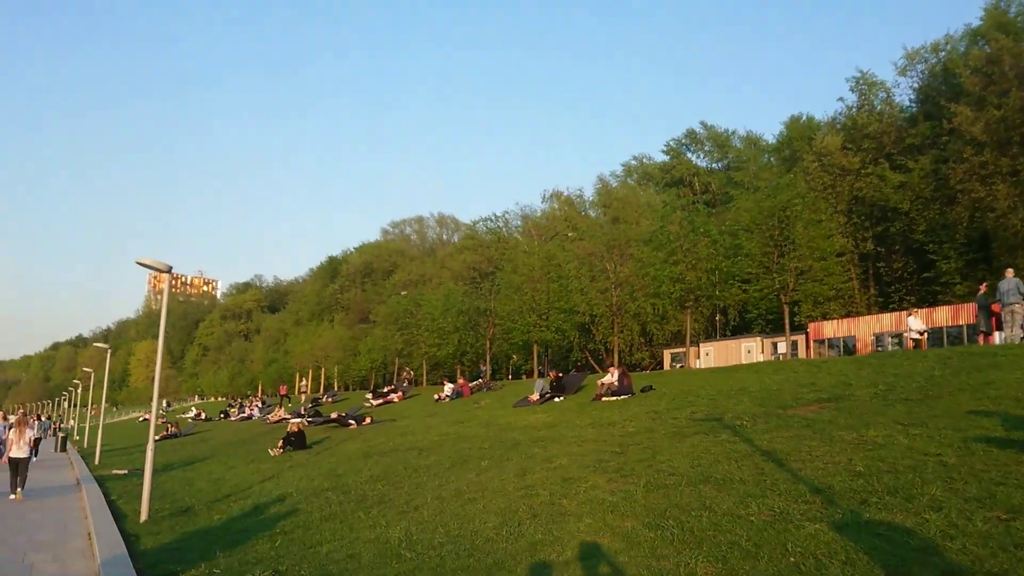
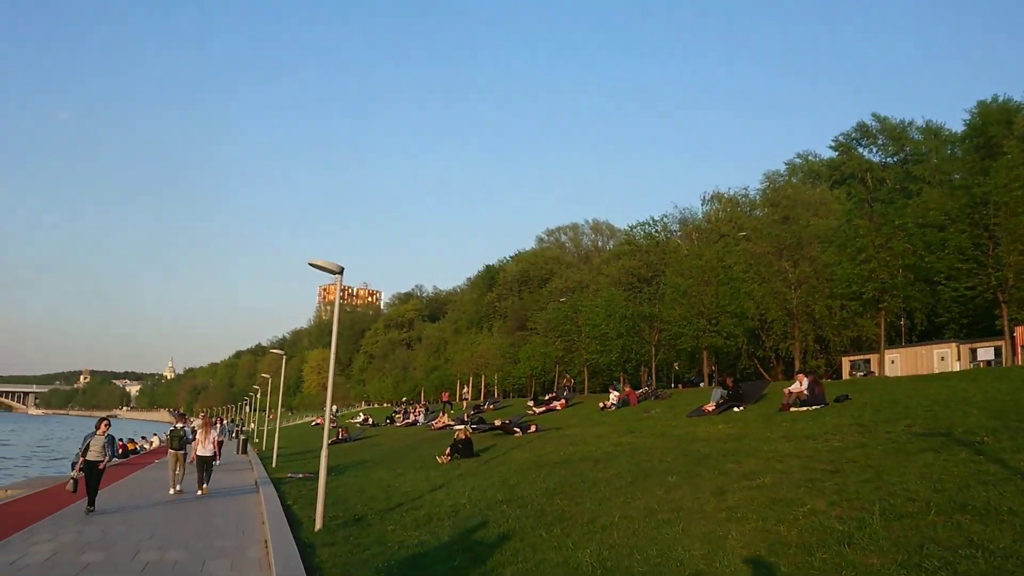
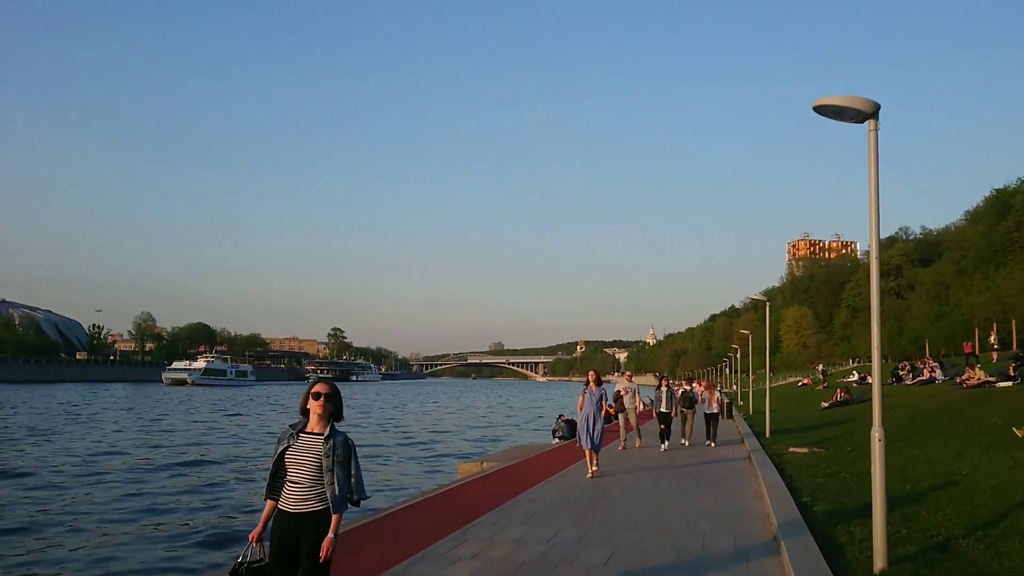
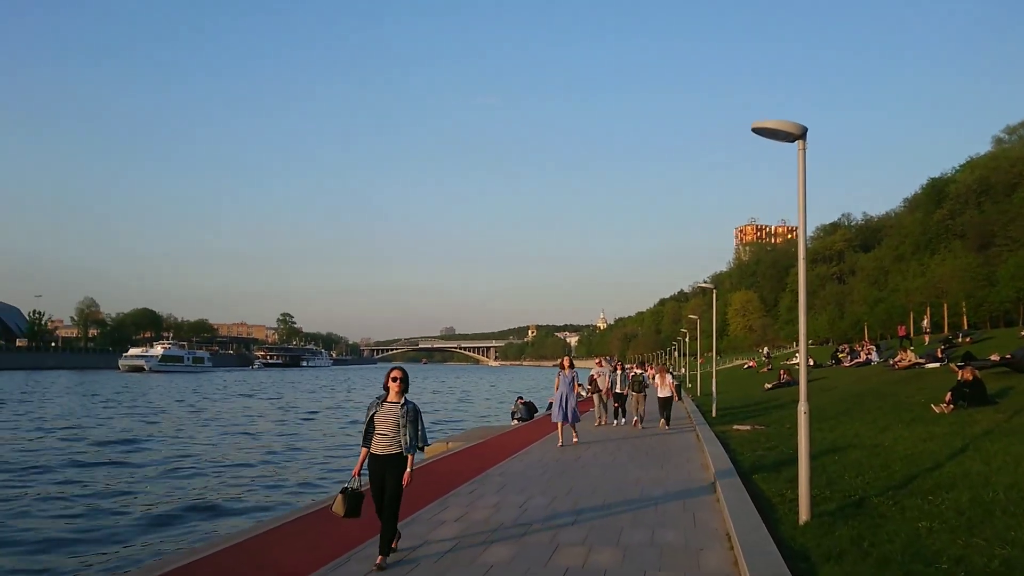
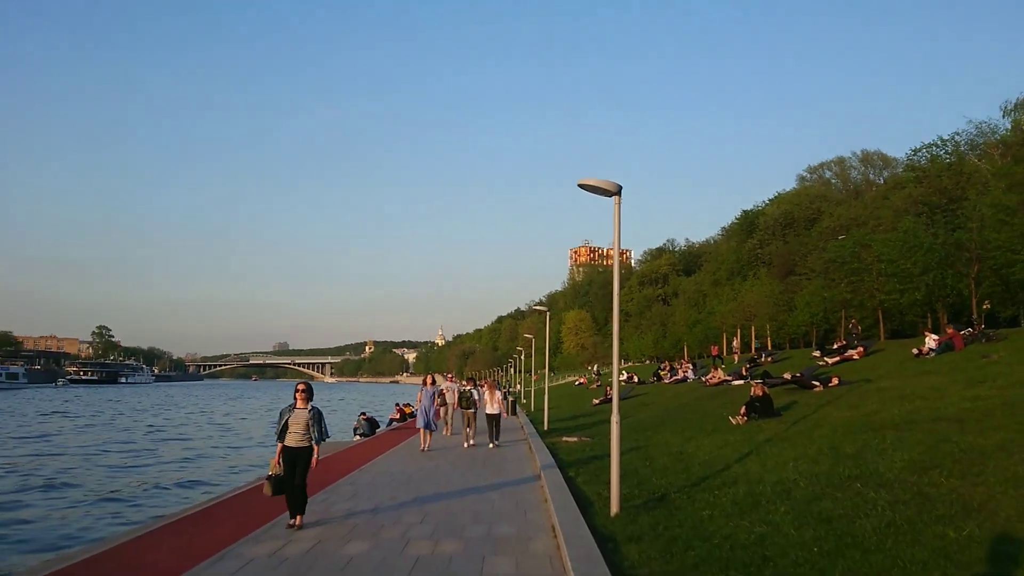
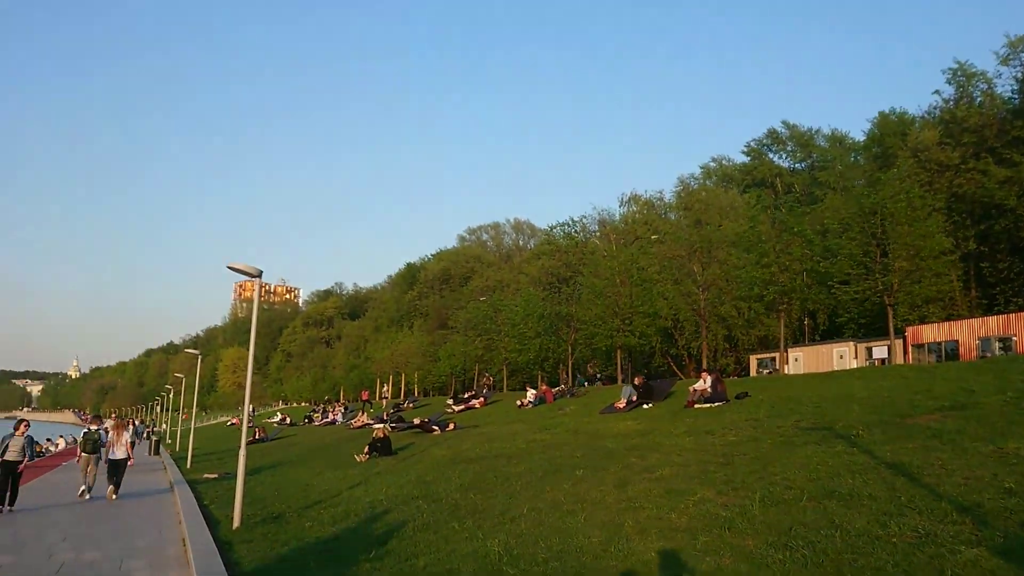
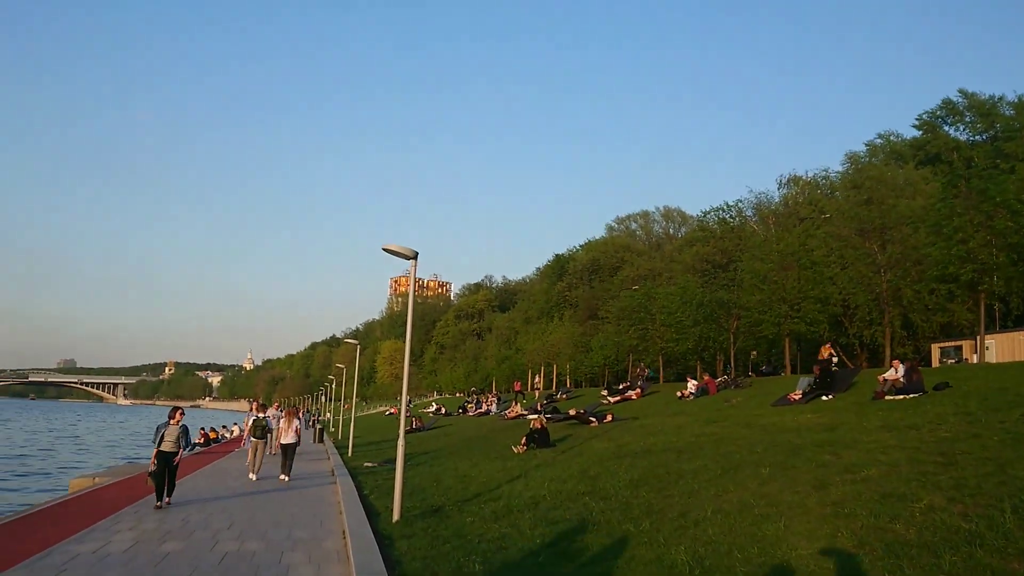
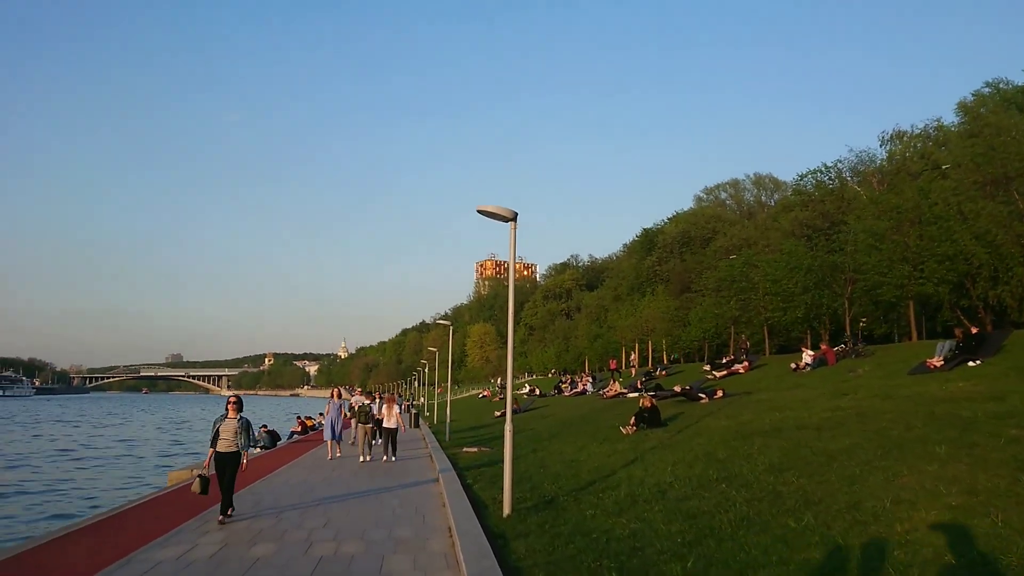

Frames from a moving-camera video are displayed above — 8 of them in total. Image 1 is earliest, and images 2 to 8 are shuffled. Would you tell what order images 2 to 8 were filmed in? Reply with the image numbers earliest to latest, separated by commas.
6, 2, 7, 8, 5, 4, 3
